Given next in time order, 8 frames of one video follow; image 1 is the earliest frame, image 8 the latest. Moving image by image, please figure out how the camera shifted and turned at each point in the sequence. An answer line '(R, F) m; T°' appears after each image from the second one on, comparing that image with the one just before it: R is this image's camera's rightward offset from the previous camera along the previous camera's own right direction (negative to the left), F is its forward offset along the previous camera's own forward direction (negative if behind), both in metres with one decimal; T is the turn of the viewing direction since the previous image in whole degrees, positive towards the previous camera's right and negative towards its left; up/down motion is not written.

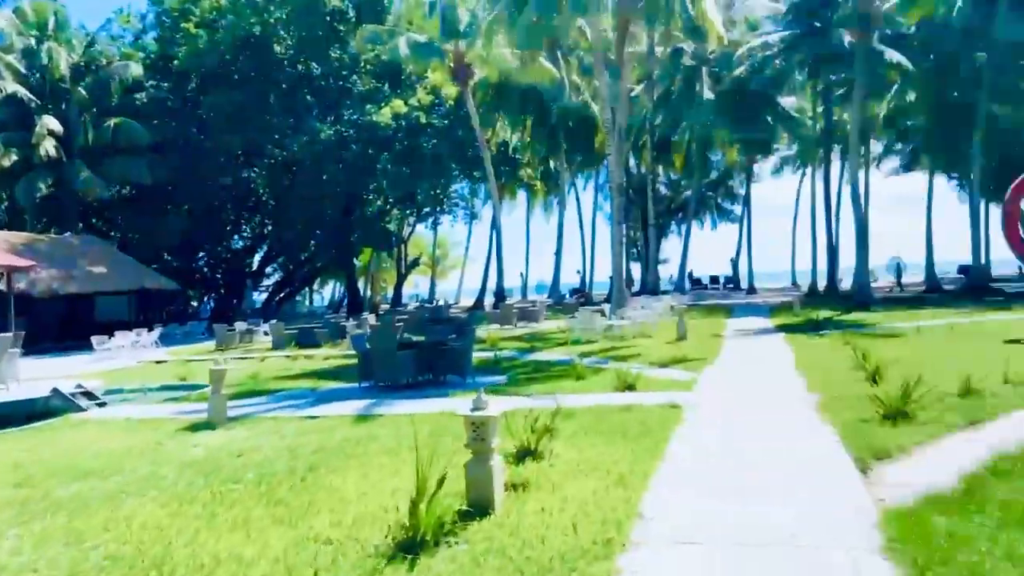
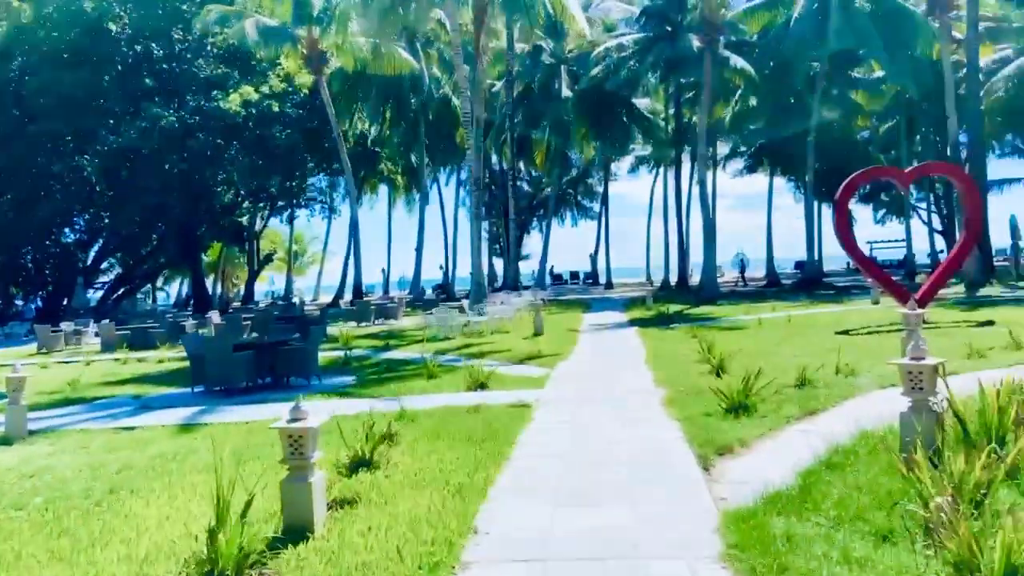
(+0.3, +0.6) m; +10°
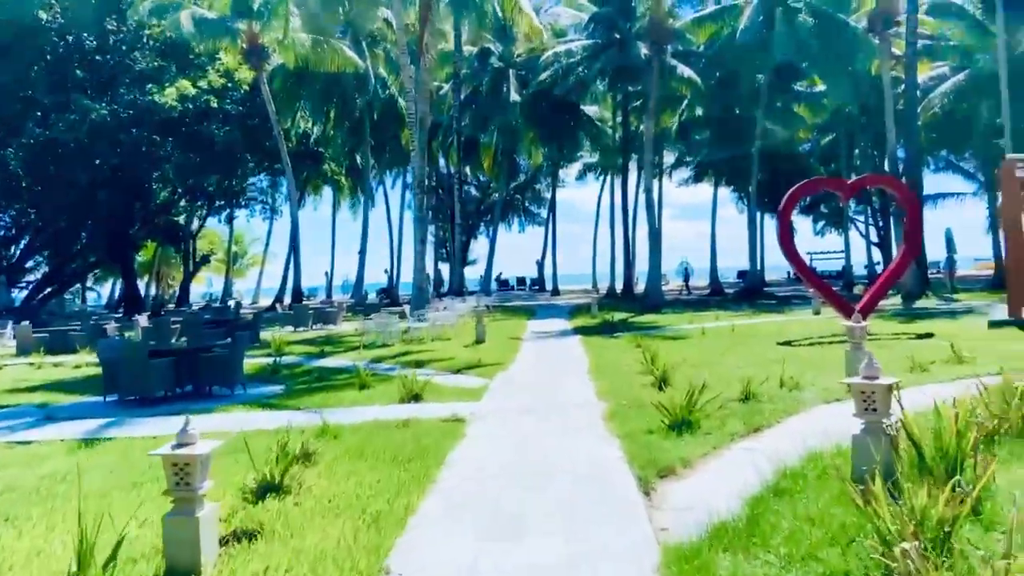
(+0.2, +0.6) m; +4°
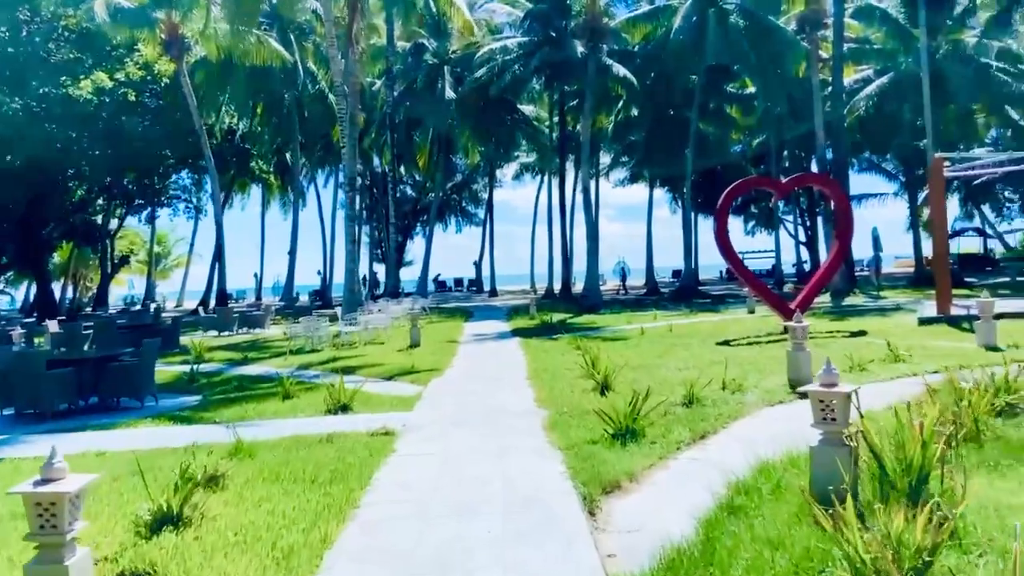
(+0.1, +0.6) m; +5°
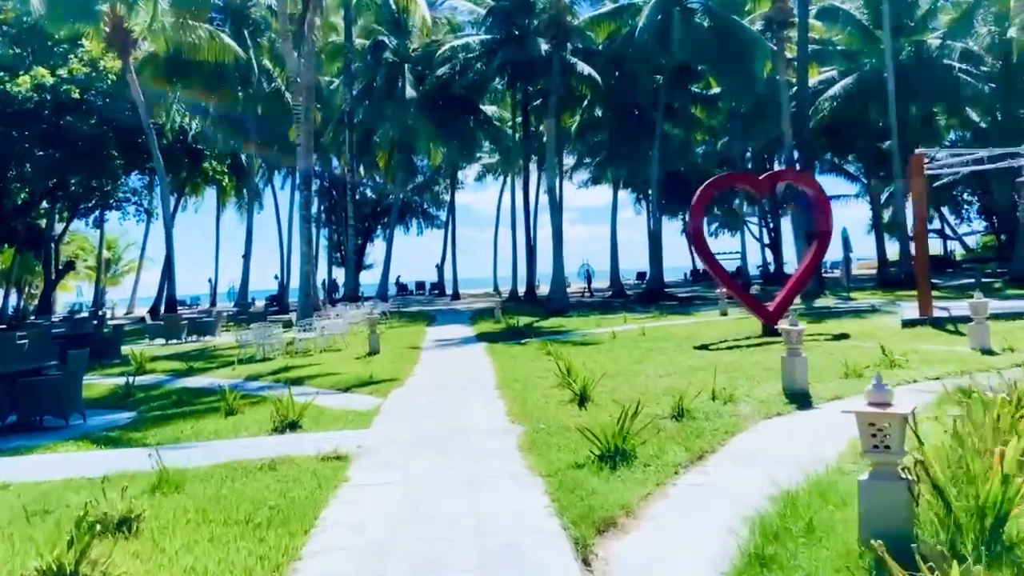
(-0.1, +1.1) m; +3°
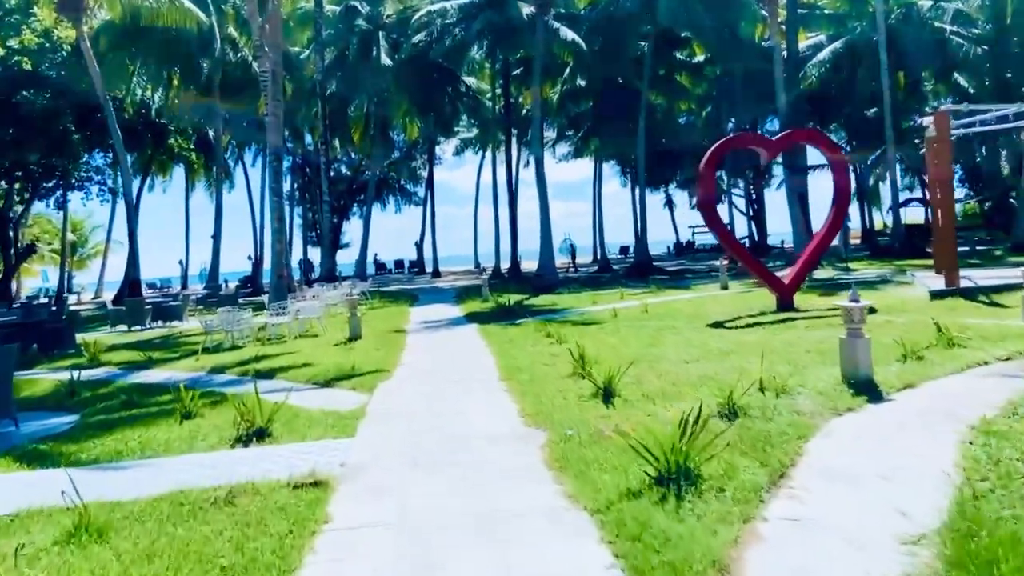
(-0.4, +1.7) m; +2°
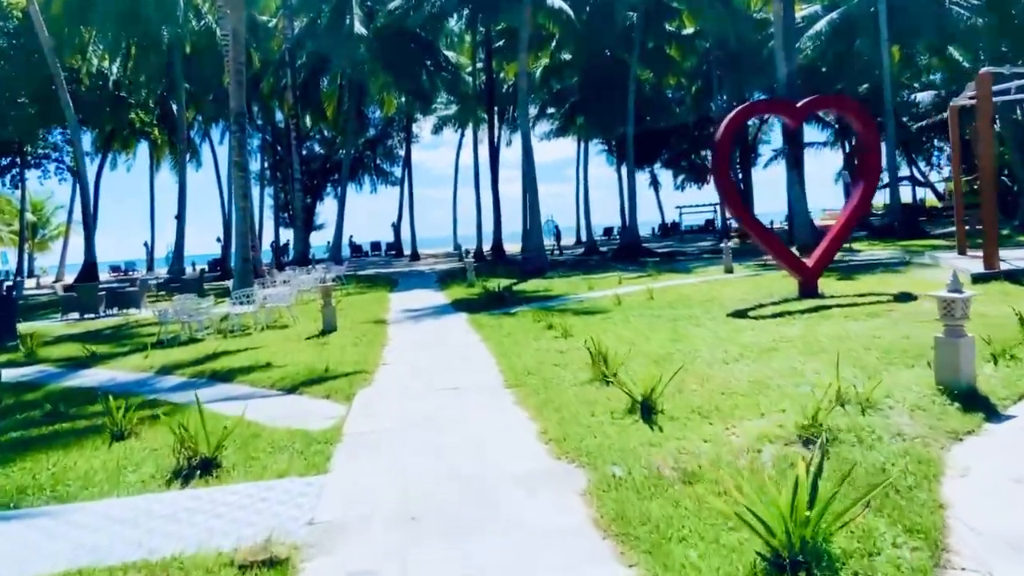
(-0.4, +1.8) m; +2°
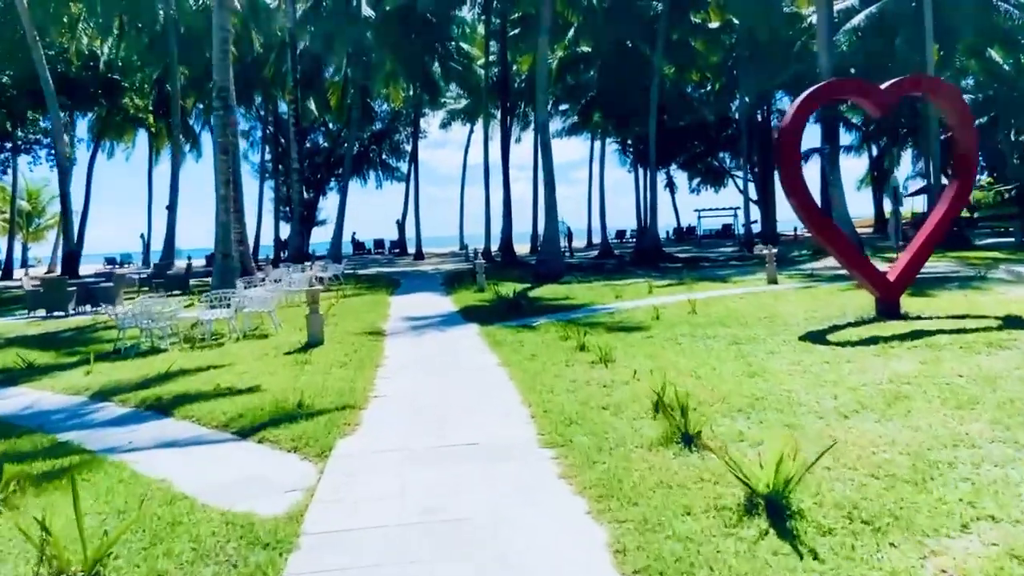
(-0.3, +2.5) m; 0°
